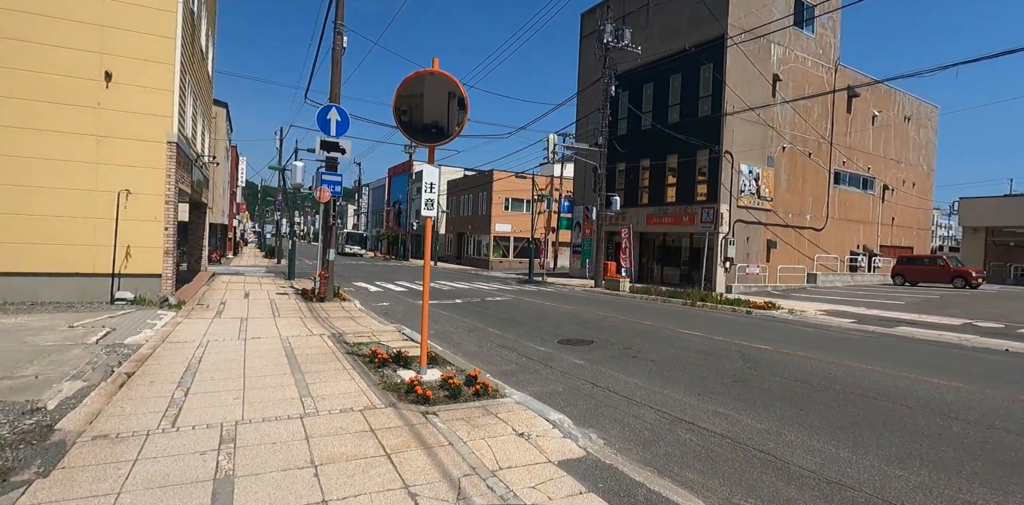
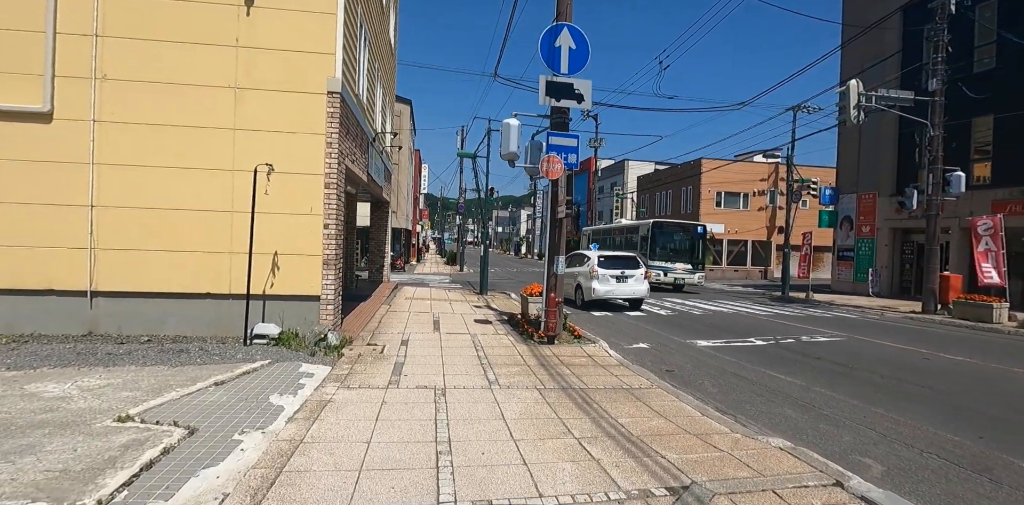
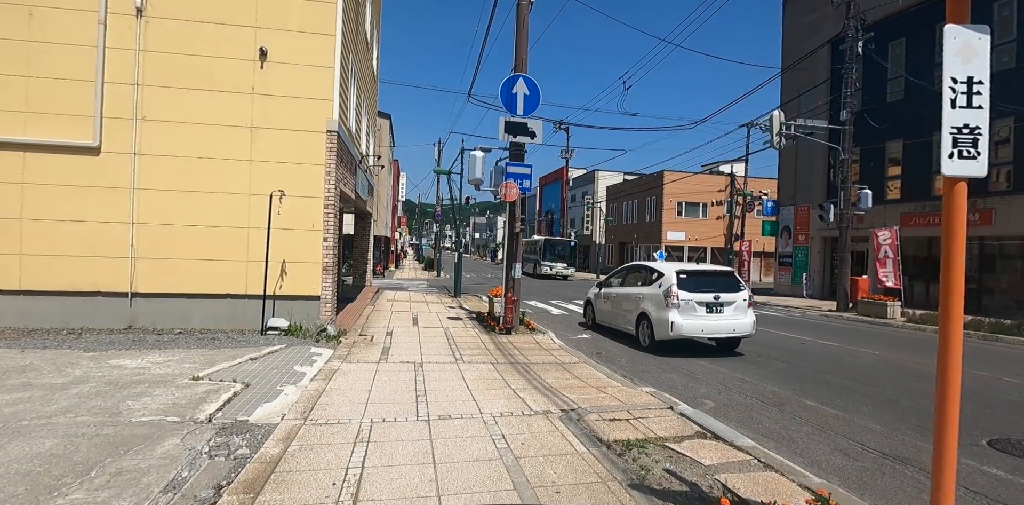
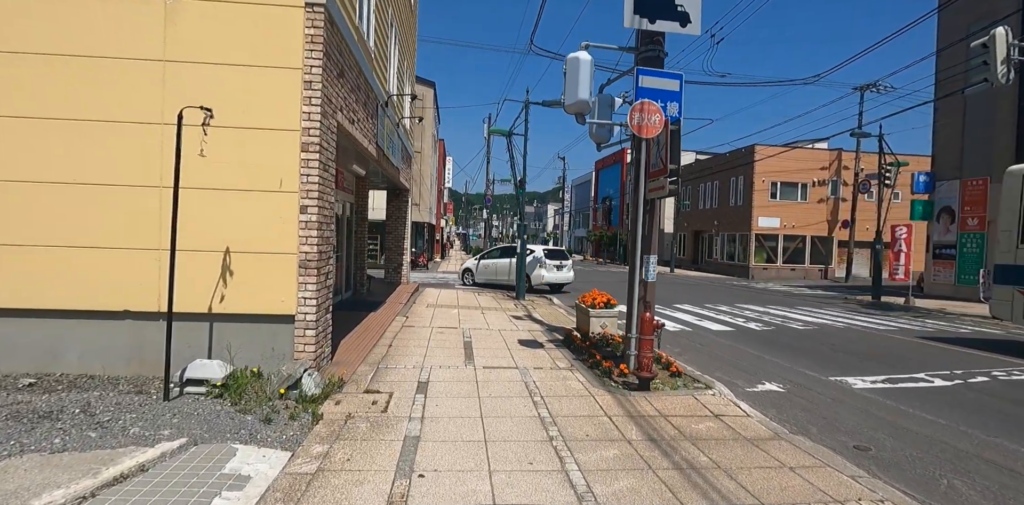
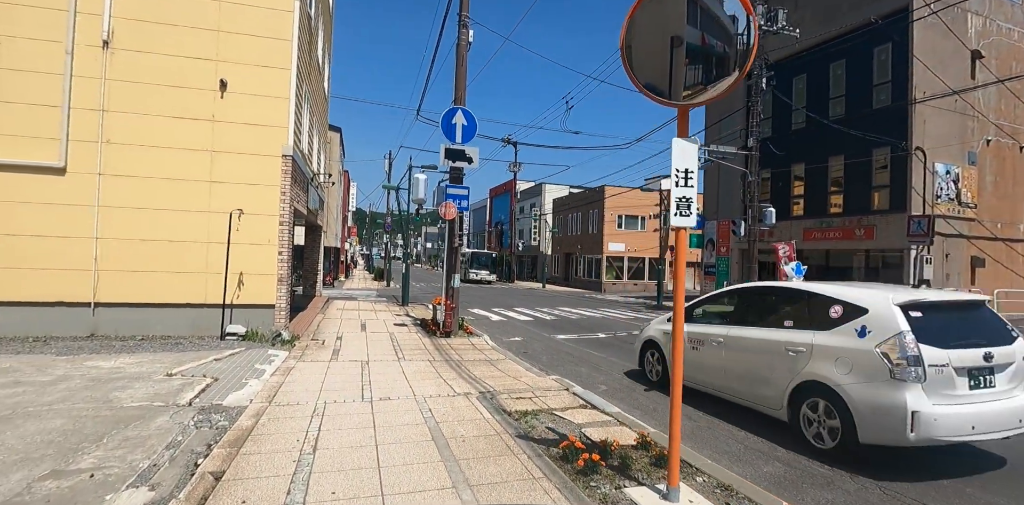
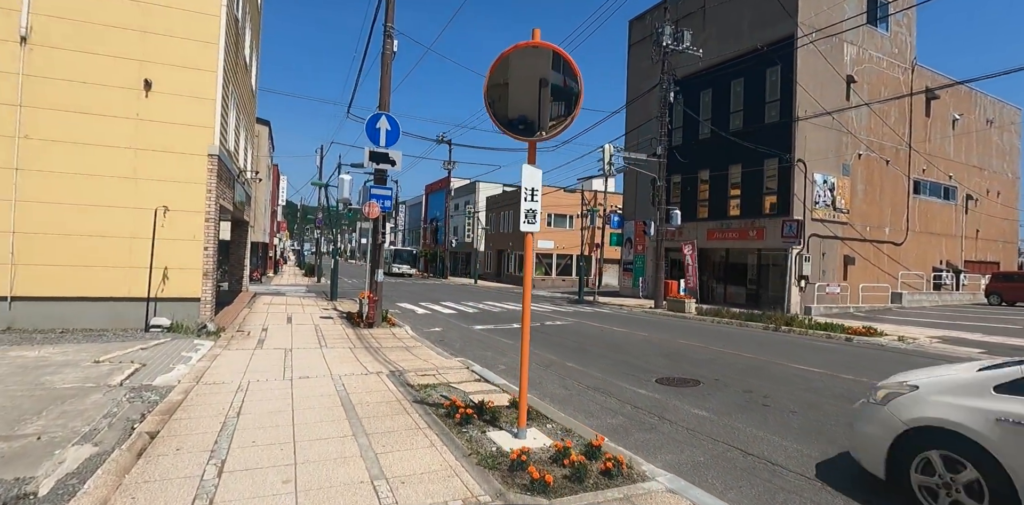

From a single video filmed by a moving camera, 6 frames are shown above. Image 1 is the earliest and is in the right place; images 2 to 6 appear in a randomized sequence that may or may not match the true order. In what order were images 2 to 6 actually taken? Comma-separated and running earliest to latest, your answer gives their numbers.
6, 5, 3, 2, 4
